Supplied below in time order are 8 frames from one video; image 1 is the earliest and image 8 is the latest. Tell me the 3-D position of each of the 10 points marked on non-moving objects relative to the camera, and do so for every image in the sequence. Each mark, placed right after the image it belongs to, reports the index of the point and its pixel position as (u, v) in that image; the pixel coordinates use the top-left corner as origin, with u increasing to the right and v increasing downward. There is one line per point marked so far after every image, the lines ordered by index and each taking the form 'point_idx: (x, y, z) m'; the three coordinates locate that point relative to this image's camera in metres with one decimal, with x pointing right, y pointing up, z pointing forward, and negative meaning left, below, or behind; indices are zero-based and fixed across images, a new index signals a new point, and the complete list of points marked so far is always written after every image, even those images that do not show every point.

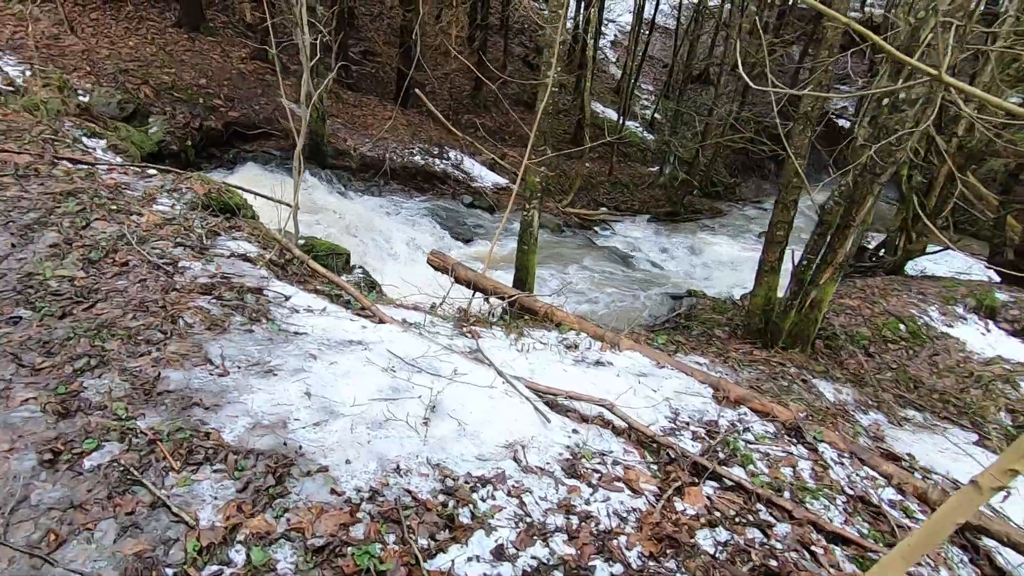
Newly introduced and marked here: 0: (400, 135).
0: (-3.3, +4.5, +15.8) m
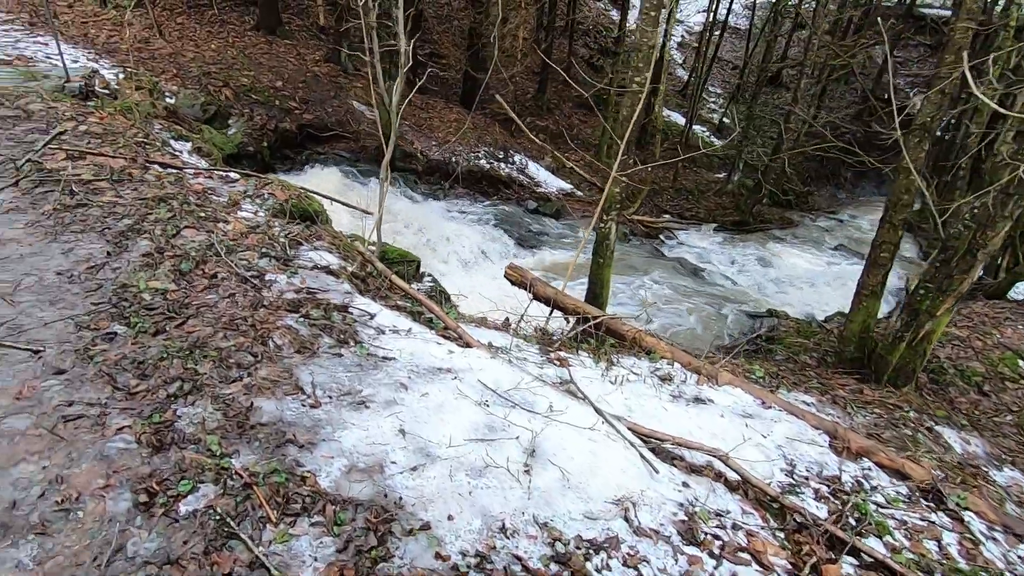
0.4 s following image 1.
0: (-1.3, +4.3, +15.7) m
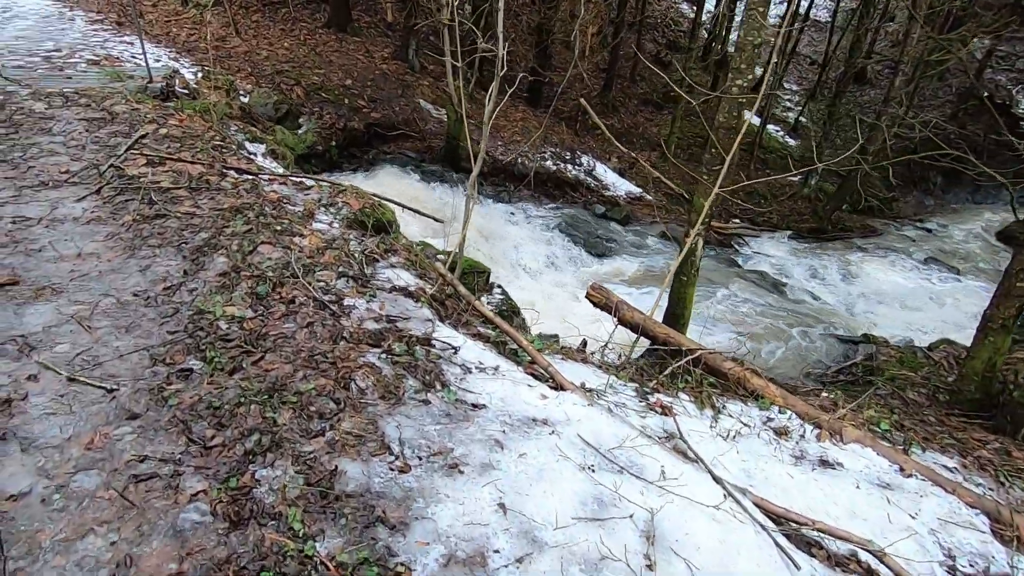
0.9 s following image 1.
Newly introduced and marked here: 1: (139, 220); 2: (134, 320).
0: (+0.6, +4.2, +15.2) m
1: (-3.1, +0.6, +4.4) m
2: (-2.3, -0.2, +3.3) m
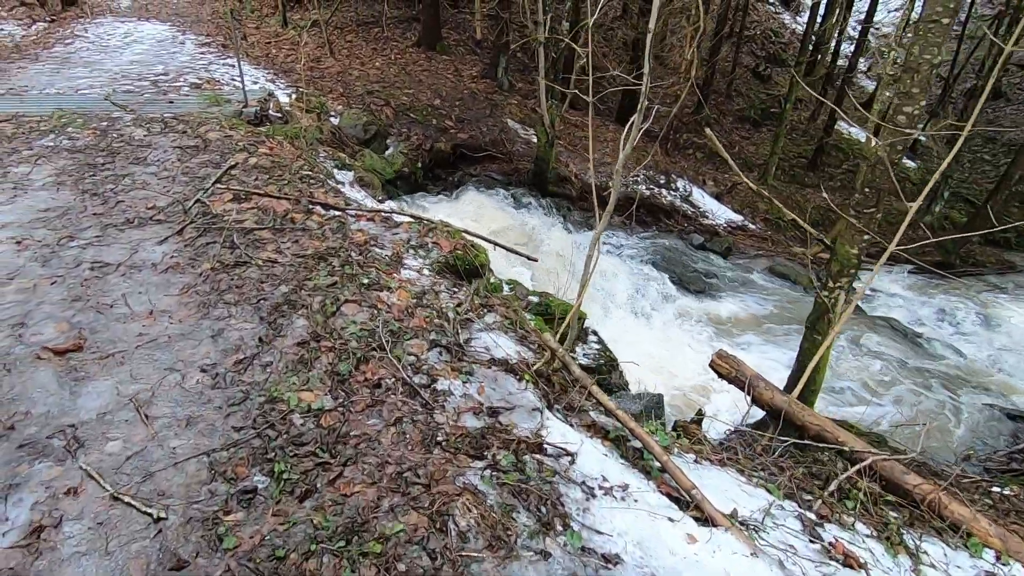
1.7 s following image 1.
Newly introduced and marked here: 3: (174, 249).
0: (+3.0, +3.4, +14.3) m
1: (-2.2, +0.1, +4.0) m
2: (-1.6, -0.6, +2.8) m
3: (-2.7, +0.3, +4.2) m
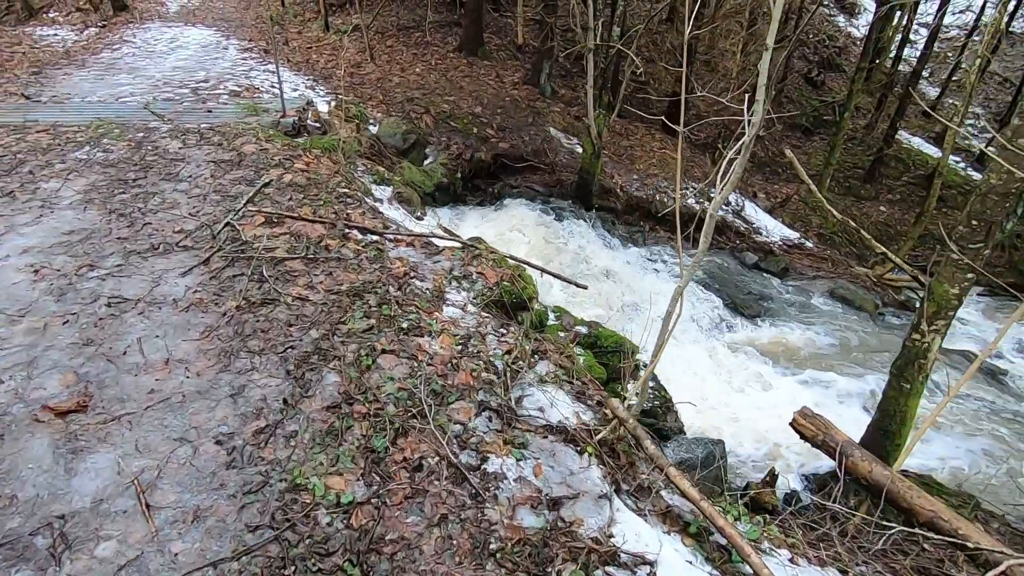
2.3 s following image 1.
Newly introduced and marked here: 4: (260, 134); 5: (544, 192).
0: (+4.0, +2.9, +13.6) m
1: (-1.8, -0.1, +3.6) m
2: (-1.3, -0.9, +2.3) m
3: (-2.3, 0.0, +3.9) m
4: (-3.4, +2.1, +7.1) m
5: (+0.7, +2.1, +11.9) m
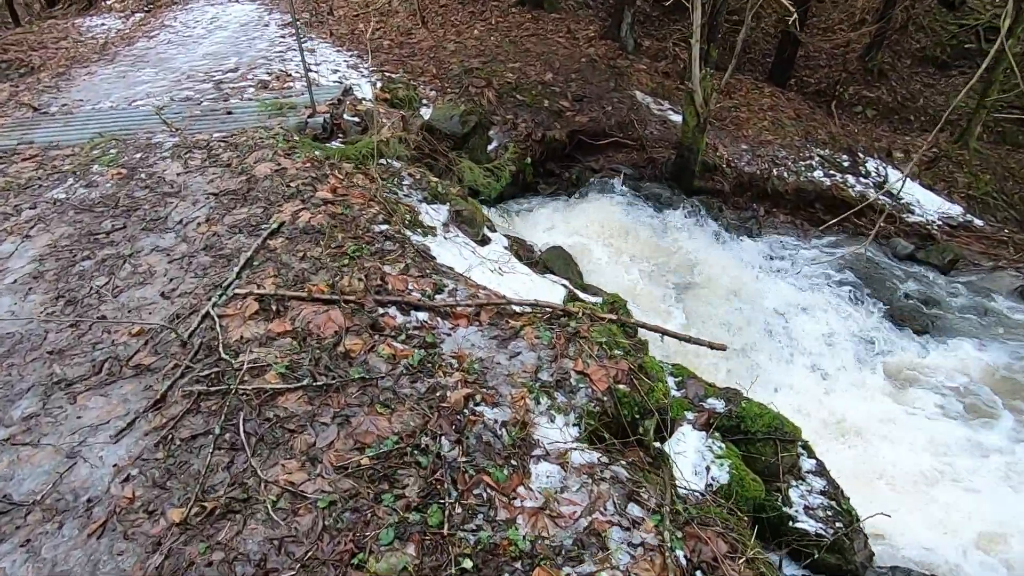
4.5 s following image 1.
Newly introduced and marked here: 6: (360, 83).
0: (+5.7, +3.1, +11.0) m
1: (-1.2, -0.9, +2.1) m
2: (-0.9, -1.8, +0.8) m
3: (-1.7, -0.7, +2.4) m
4: (-2.4, +1.5, +5.6) m
5: (+2.2, +2.1, +9.8) m
6: (-2.6, +3.5, +9.0) m
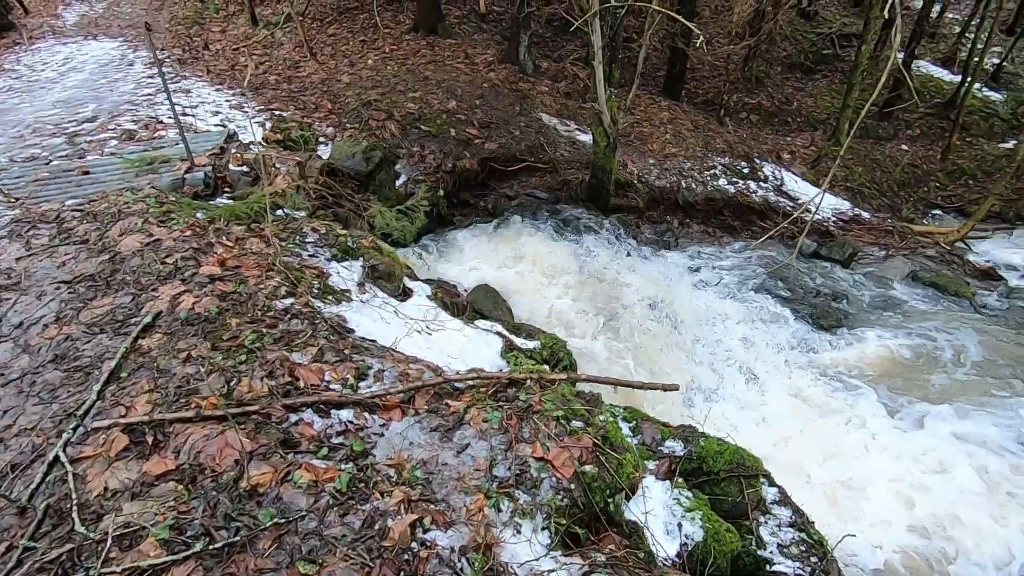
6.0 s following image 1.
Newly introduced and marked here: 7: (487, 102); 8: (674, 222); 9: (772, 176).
0: (+3.8, +2.9, +11.3) m
1: (-1.3, -1.4, +1.4) m
2: (-0.6, -2.2, +0.2) m
3: (-1.7, -1.3, +1.6) m
4: (-3.2, +0.7, +4.8) m
5: (+0.6, +1.6, +9.6) m
6: (-4.1, +2.5, +8.2) m
7: (-0.5, +3.7, +10.6) m
8: (+3.0, +1.2, +9.9) m
9: (+5.4, +2.3, +11.2) m
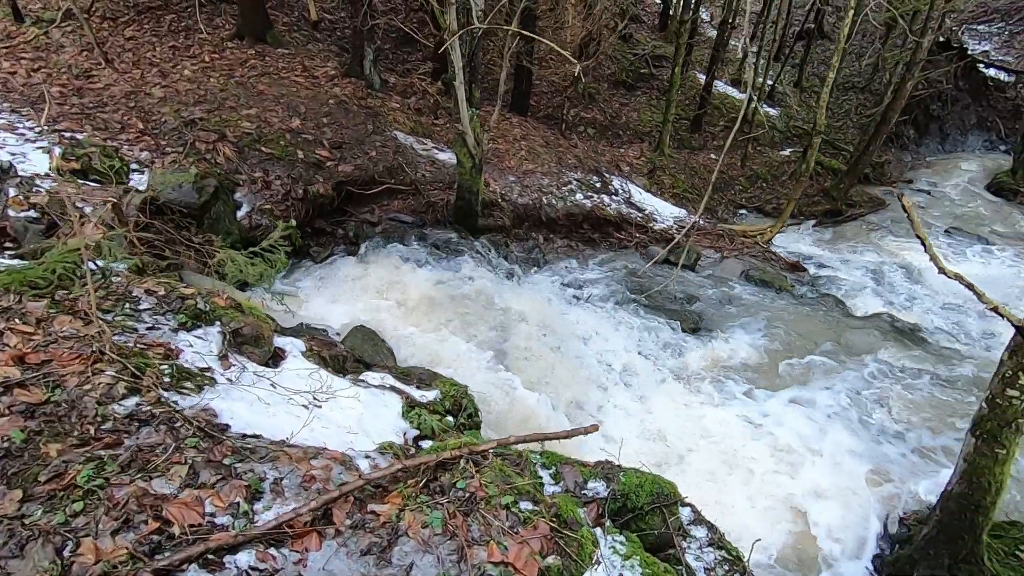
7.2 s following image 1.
0: (+0.7, +2.7, +11.6) m
1: (-1.0, -1.9, +0.7) m
2: (0.0, -2.5, -0.3) m
3: (-1.5, -1.8, +0.8) m
4: (-3.9, 0.0, +3.4) m
5: (-1.7, +1.1, +9.1) m
6: (-5.9, +1.7, +6.5) m
7: (-3.2, +3.0, +9.7) m
8: (+0.6, +0.9, +10.0) m
9: (+2.4, +2.2, +11.9) m
